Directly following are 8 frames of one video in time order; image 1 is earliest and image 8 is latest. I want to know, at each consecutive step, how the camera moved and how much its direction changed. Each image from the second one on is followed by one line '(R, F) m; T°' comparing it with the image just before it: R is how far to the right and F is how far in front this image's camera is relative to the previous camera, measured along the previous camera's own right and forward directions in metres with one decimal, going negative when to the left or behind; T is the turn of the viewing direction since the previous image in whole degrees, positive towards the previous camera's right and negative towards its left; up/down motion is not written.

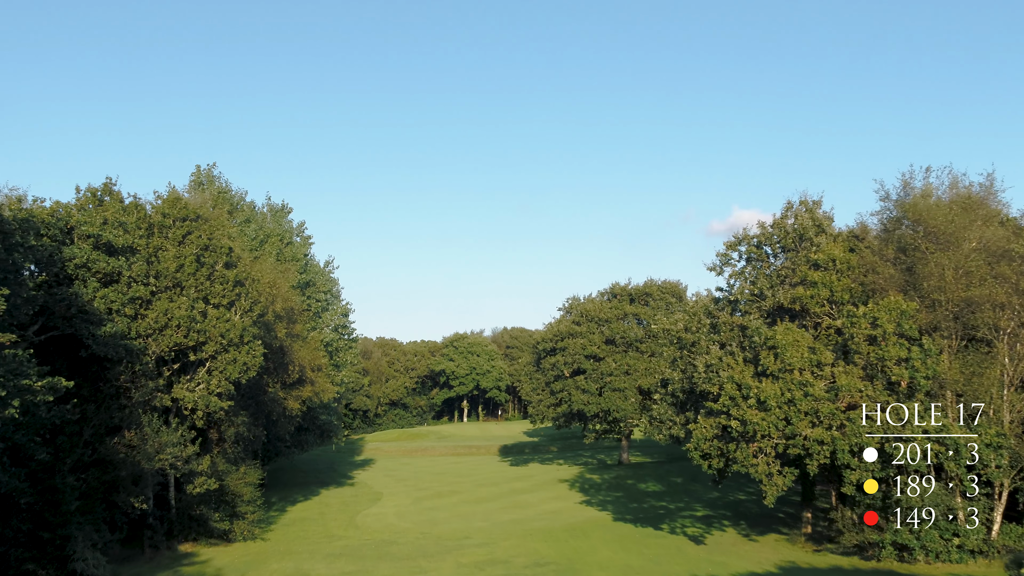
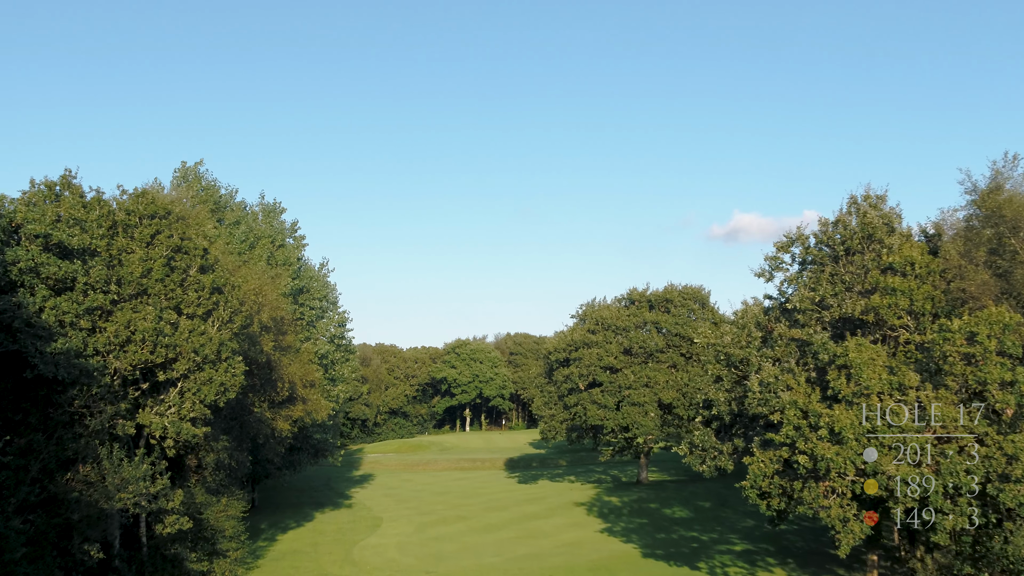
(-0.8, +3.8) m; 0°
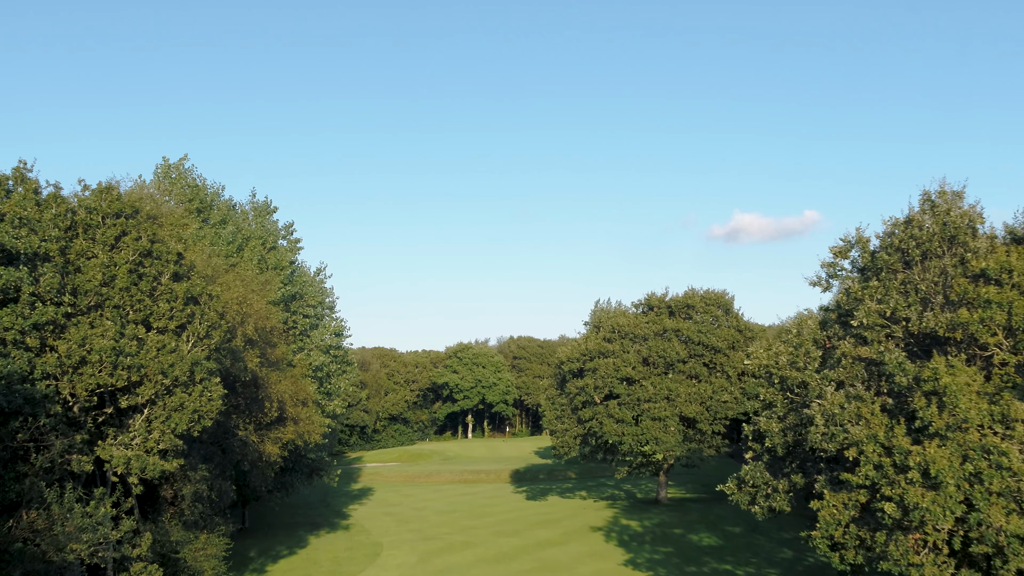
(-0.7, +3.3) m; 0°
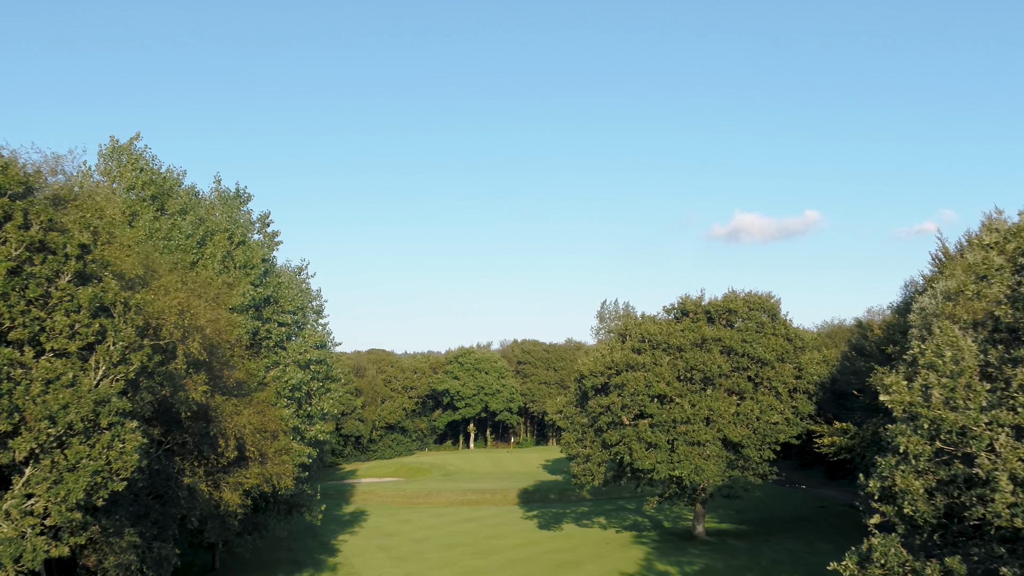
(-0.8, +6.1) m; 0°
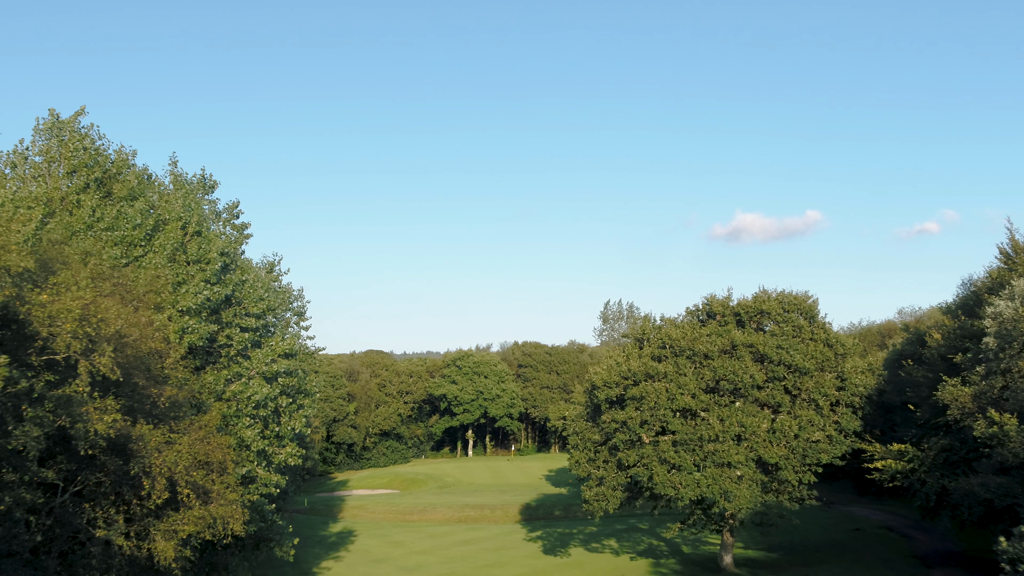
(-0.2, +4.6) m; 0°
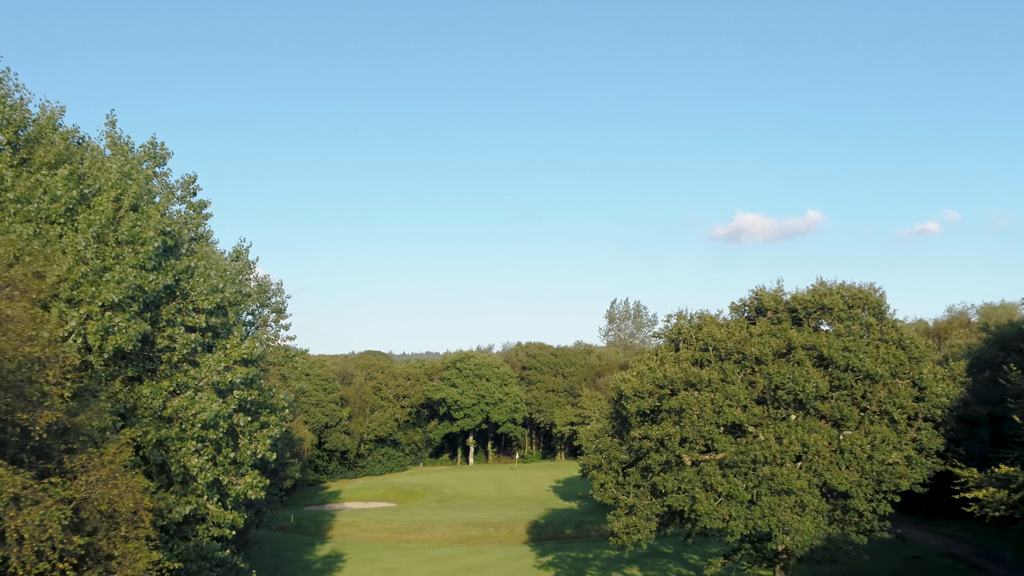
(-0.6, +5.5) m; 0°
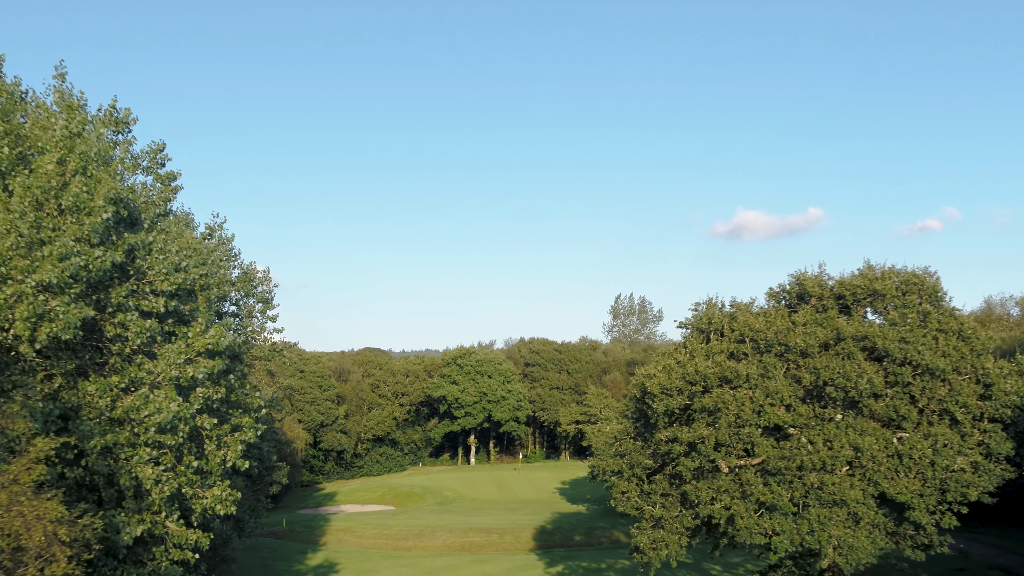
(-0.4, +3.3) m; 0°
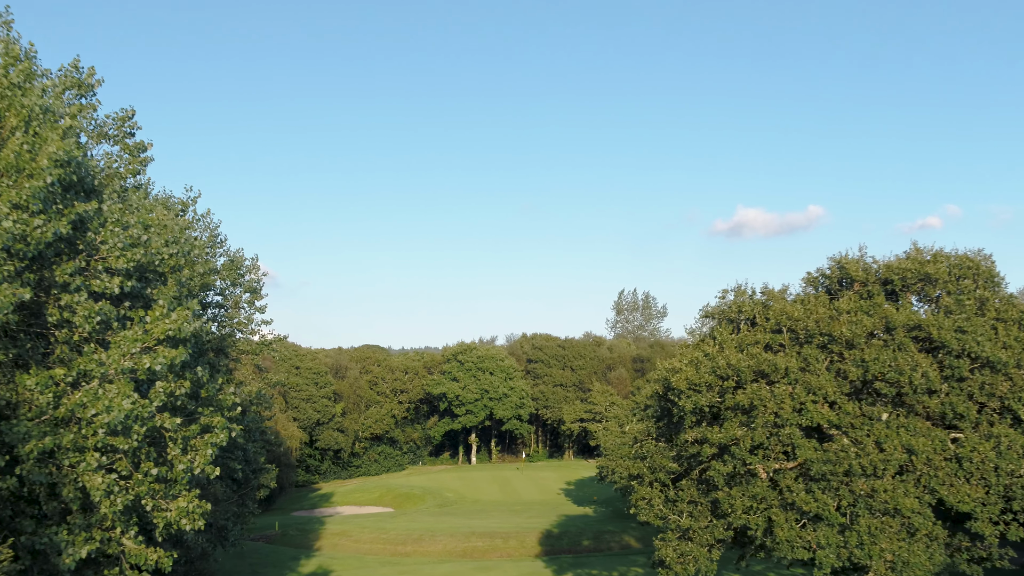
(-0.4, +2.6) m; 0°
